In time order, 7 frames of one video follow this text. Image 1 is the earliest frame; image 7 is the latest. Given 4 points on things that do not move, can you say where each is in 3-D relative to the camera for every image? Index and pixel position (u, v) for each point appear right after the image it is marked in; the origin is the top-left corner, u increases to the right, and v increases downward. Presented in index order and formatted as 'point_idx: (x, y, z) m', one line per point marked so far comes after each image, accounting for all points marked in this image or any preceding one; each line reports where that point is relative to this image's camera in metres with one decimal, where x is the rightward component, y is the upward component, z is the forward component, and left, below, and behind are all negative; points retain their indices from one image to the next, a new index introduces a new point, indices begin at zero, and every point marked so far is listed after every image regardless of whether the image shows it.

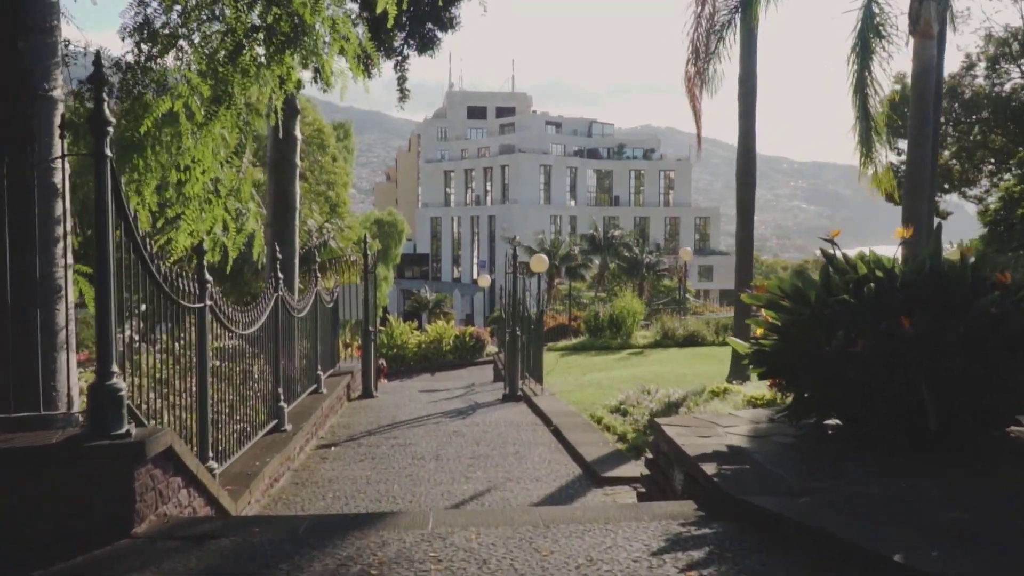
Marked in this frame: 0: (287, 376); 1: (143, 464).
0: (-2.6, -1.0, +10.4) m
1: (-1.8, -0.9, +4.4) m
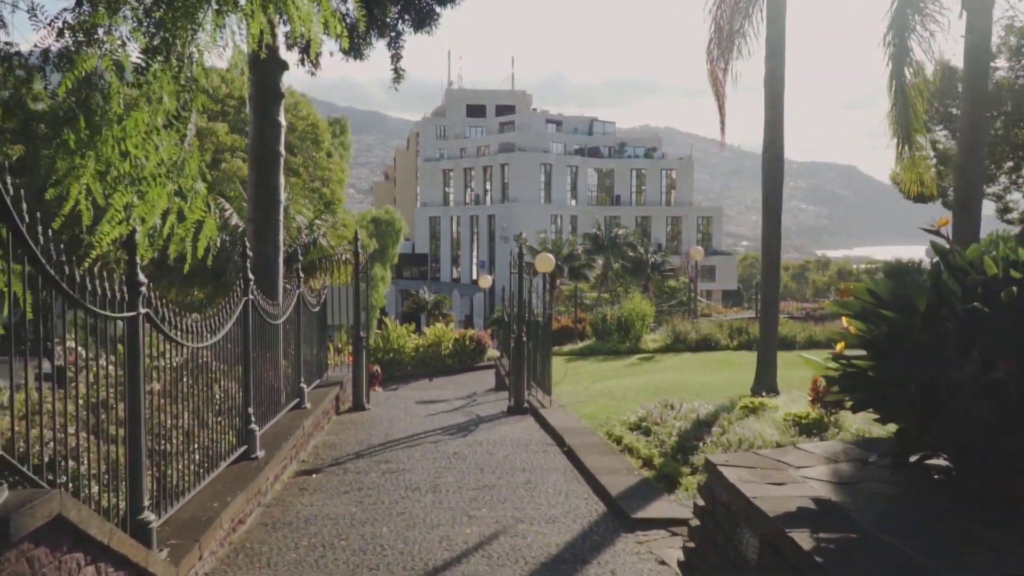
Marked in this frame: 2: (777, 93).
0: (-2.5, -1.0, +9.1) m
1: (-1.7, -0.9, +3.1) m
2: (+4.2, +3.1, +14.1) m
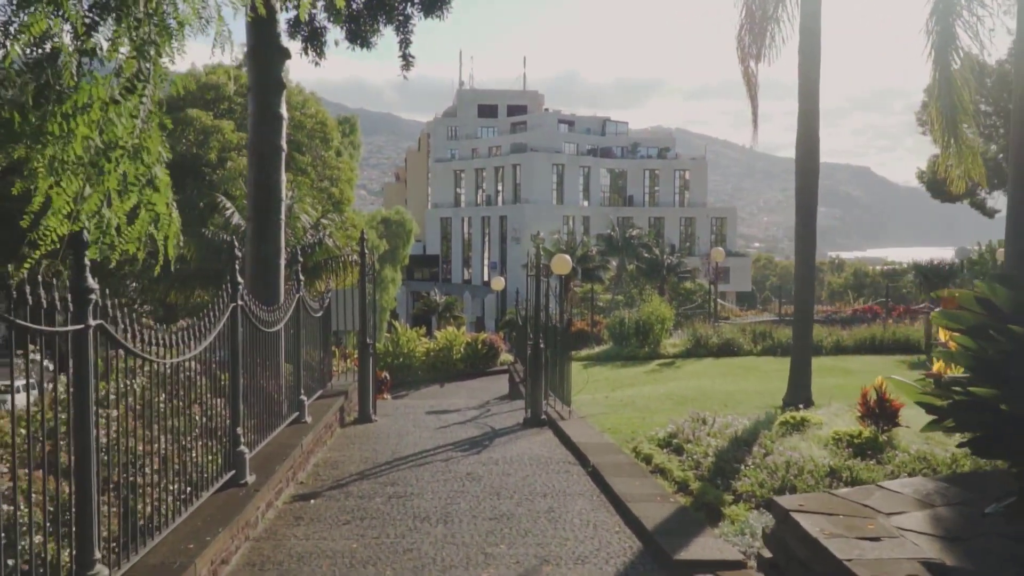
0: (-2.3, -1.1, +8.2) m
1: (-1.6, -0.9, +2.2) m
2: (+4.4, +3.0, +13.2) m
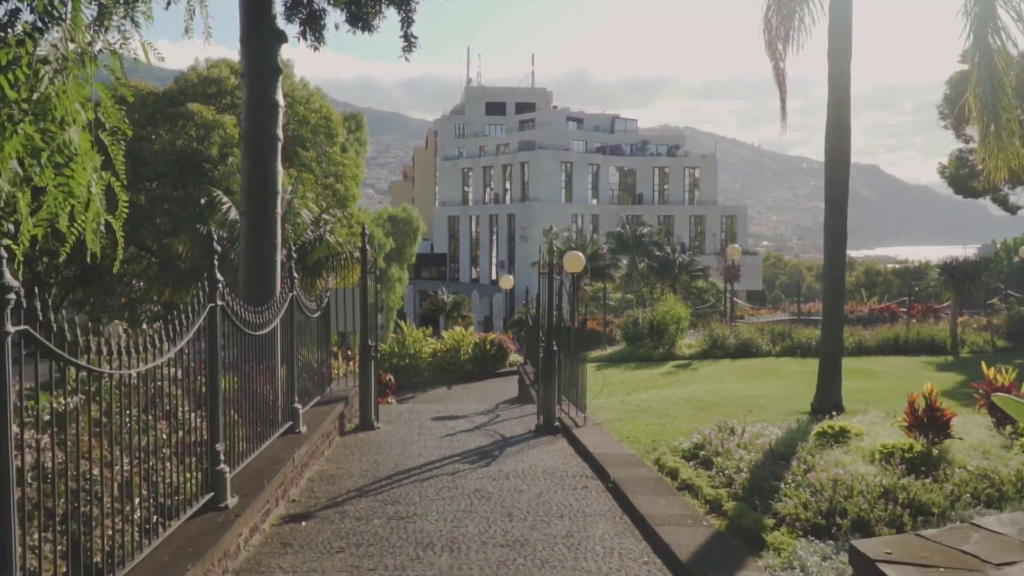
0: (-2.2, -1.1, +7.5) m
1: (-1.5, -0.9, +1.5) m
2: (+4.6, +3.0, +12.4) m
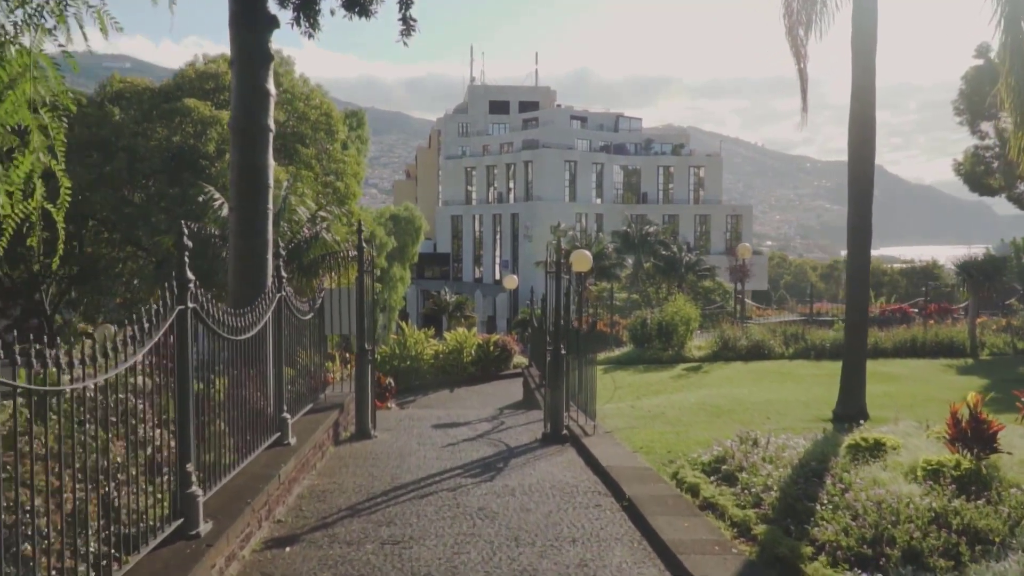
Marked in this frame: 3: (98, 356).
0: (-2.2, -1.1, +6.8) m
1: (-1.5, -0.9, +0.8) m
2: (+4.6, +3.0, +11.7) m
3: (-2.1, -0.3, +4.6) m
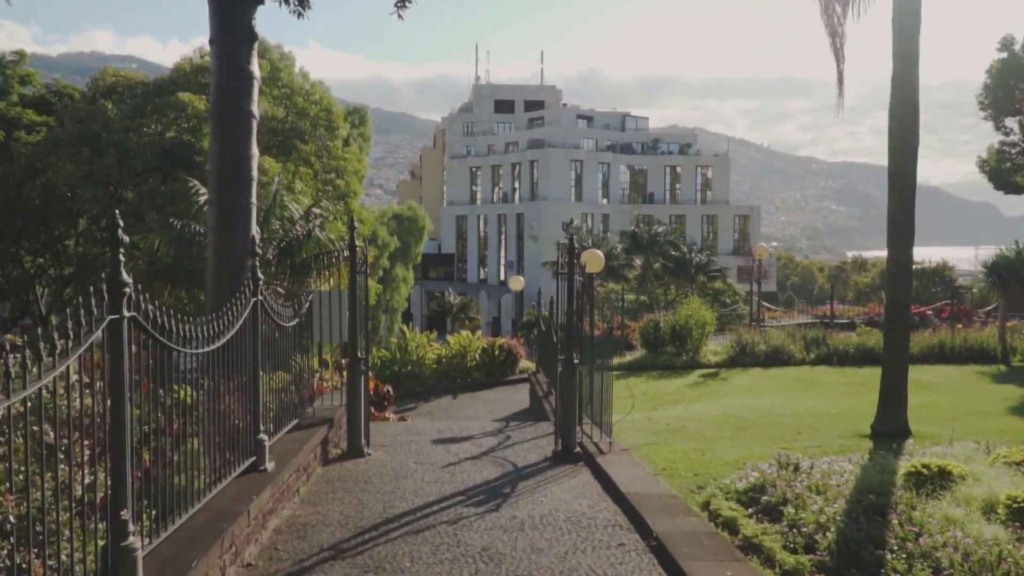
0: (-2.1, -1.1, +5.8) m
1: (-1.5, -0.9, -0.2) m
2: (+4.7, +3.0, +10.6) m
3: (-2.0, -0.4, +3.6) m
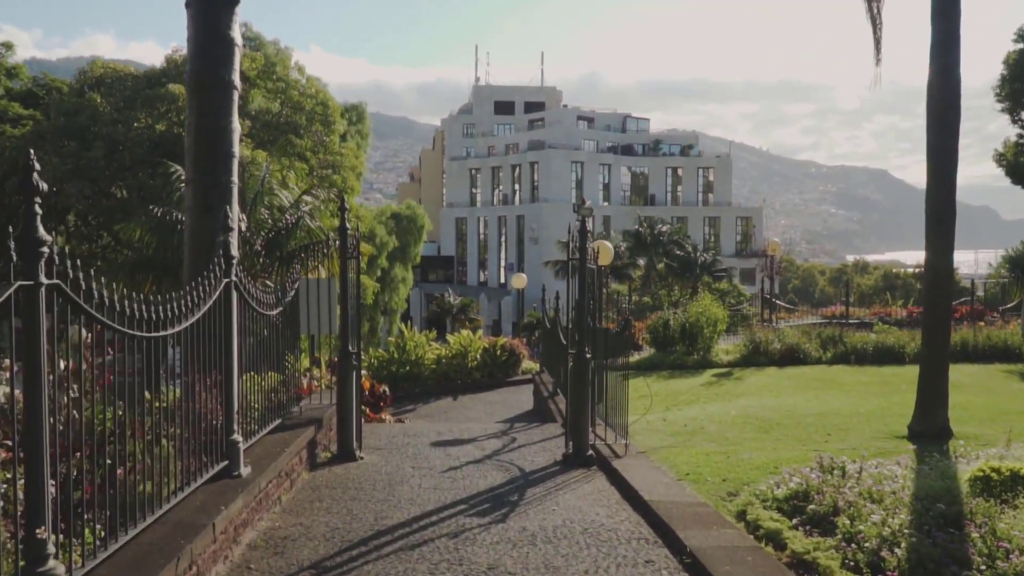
0: (-2.1, -1.0, +4.9) m
1: (-1.4, -0.8, -1.1) m
2: (+4.8, +3.1, +9.8) m
3: (-1.9, -0.2, +2.7) m
